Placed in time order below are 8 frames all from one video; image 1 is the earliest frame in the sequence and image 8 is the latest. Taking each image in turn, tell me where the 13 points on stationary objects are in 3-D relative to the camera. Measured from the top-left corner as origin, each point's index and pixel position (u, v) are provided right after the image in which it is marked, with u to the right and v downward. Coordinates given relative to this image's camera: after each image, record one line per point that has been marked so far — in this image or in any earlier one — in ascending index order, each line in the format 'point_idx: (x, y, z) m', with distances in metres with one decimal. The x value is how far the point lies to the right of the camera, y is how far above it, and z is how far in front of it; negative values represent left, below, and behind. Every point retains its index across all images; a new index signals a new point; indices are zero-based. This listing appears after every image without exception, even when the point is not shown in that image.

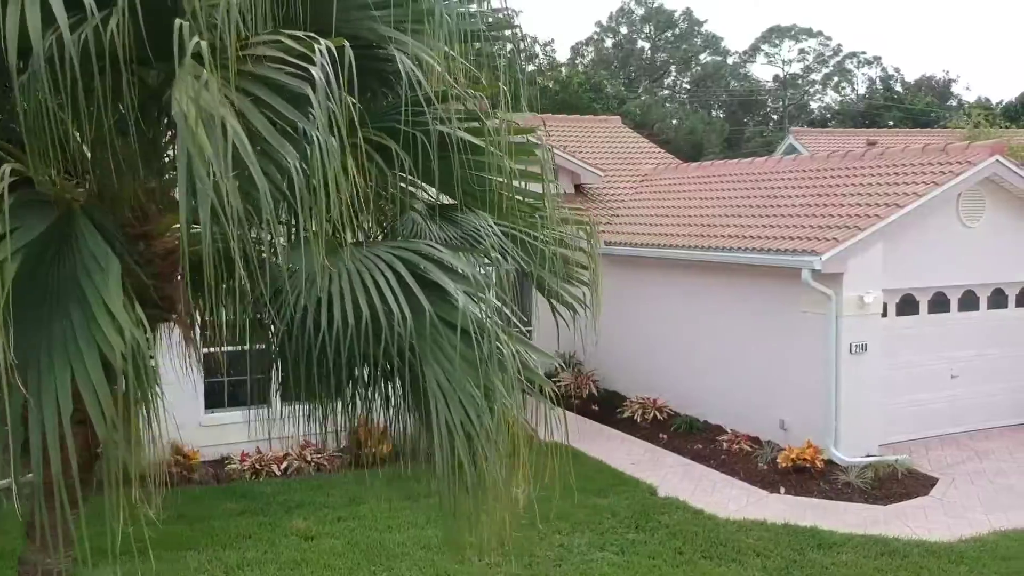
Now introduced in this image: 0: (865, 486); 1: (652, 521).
0: (+4.1, -2.3, +10.1) m
1: (+1.4, -2.4, +9.0) m
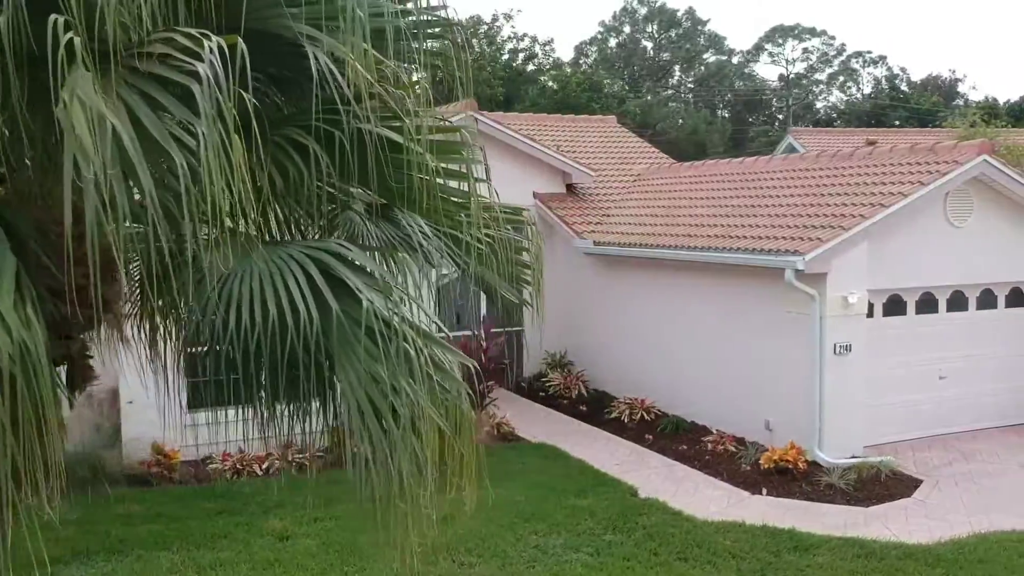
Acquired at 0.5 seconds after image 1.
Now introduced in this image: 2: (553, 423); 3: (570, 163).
0: (+3.9, -2.3, +10.1) m
1: (+1.2, -2.4, +9.0) m
2: (+0.6, -2.1, +13.4) m
3: (+1.1, +2.4, +16.9) m
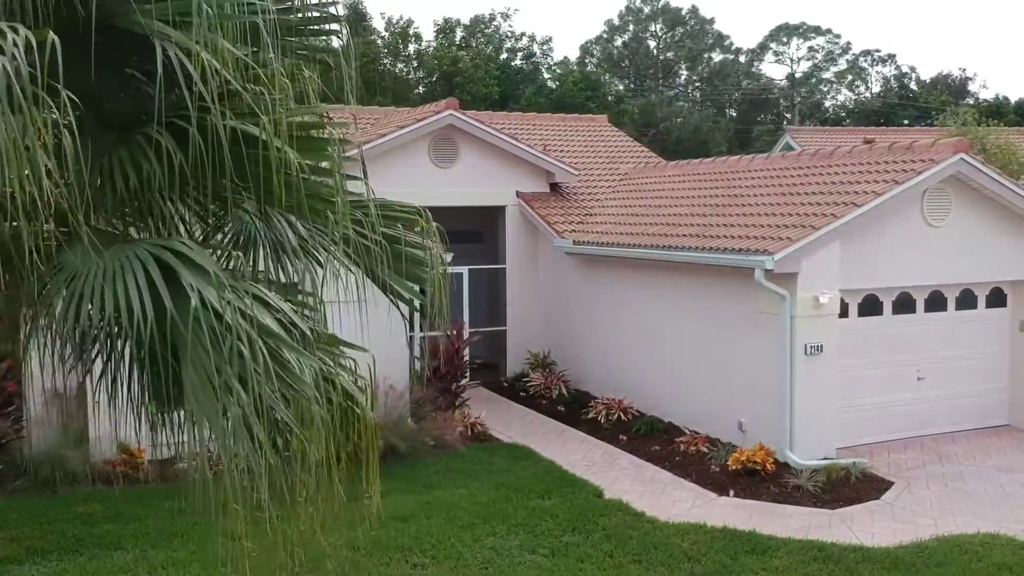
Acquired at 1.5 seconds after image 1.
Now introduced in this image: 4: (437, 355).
0: (+3.5, -2.3, +10.0) m
1: (+0.8, -2.4, +8.9) m
2: (+0.3, -2.1, +13.4) m
3: (+0.8, +2.4, +16.8) m
4: (-1.1, -1.0, +12.6) m
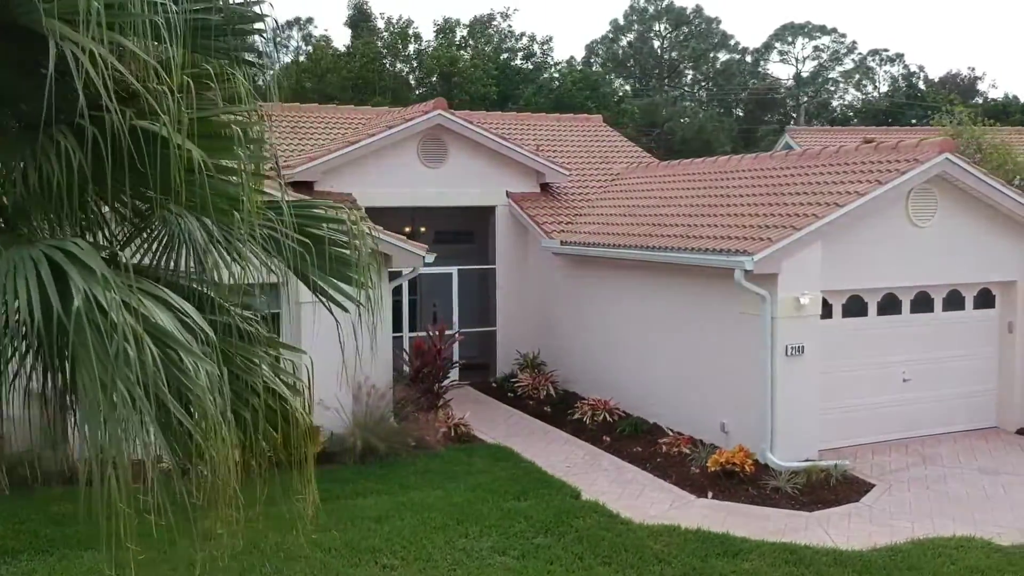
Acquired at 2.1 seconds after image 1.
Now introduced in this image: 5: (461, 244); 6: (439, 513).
0: (+3.2, -2.3, +9.9) m
1: (+0.5, -2.4, +8.9) m
2: (0.0, -2.1, +13.4) m
3: (+0.6, +2.4, +16.8) m
4: (-1.4, -1.0, +12.6) m
5: (-1.0, +0.9, +18.3) m
6: (-0.8, -2.4, +9.2) m
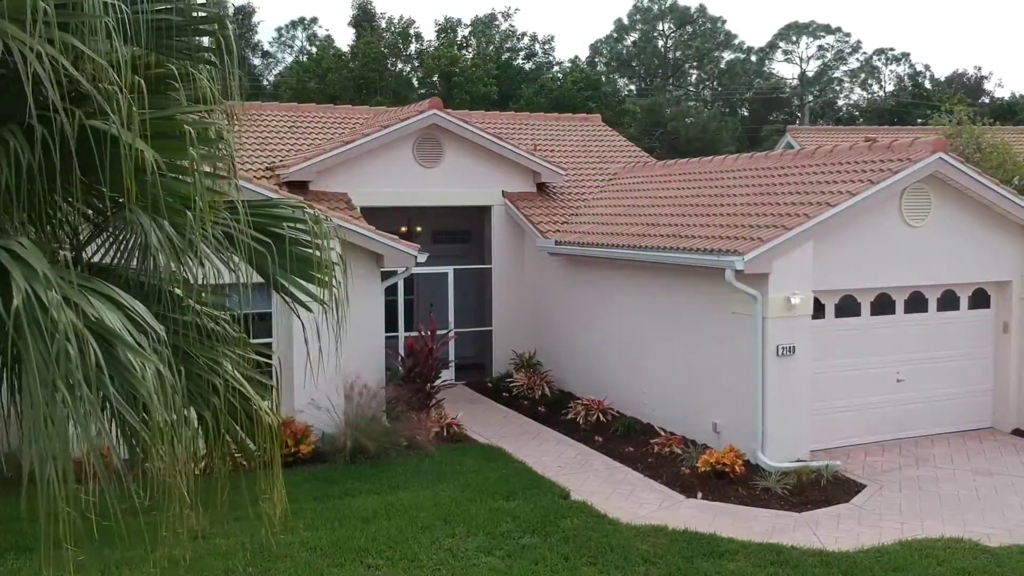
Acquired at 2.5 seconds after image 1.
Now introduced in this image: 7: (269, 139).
0: (+3.1, -2.3, +9.9) m
1: (+0.4, -2.4, +8.9) m
2: (-0.1, -2.1, +13.3) m
3: (+0.5, +2.4, +16.8) m
4: (-1.5, -1.0, +12.6) m
5: (-1.1, +0.9, +18.3) m
6: (-0.9, -2.4, +9.2) m
7: (-4.8, +2.9, +17.2) m
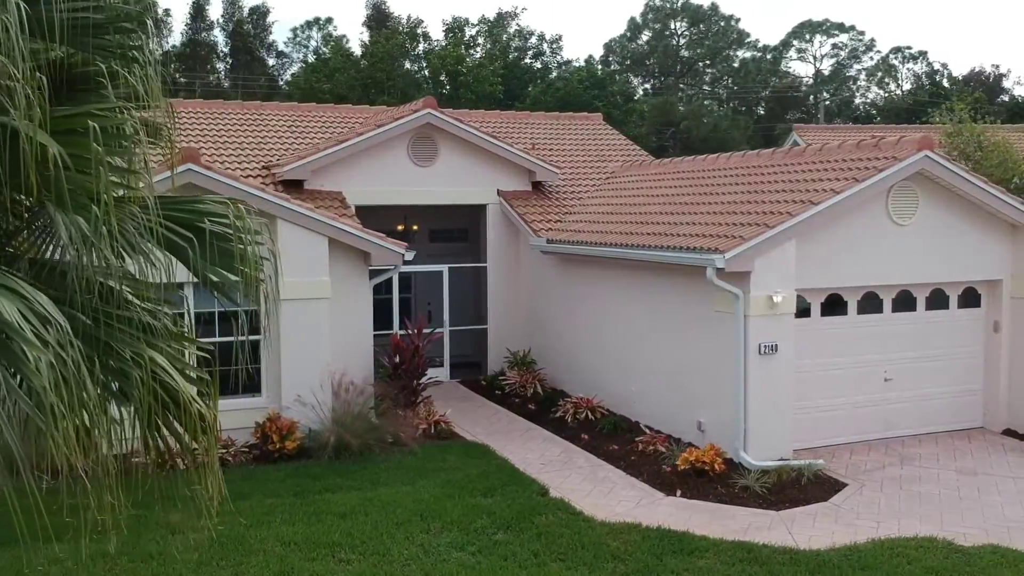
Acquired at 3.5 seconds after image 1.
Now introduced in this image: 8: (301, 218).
0: (+2.8, -2.3, +9.9) m
1: (+0.1, -2.4, +8.9) m
2: (-0.2, -2.1, +13.4) m
3: (+0.4, +2.4, +16.8) m
4: (-1.6, -0.9, +12.6) m
5: (-1.2, +1.0, +18.3) m
6: (-1.2, -2.3, +9.2) m
7: (-4.9, +3.0, +17.4) m
8: (-2.8, +0.9, +11.6) m
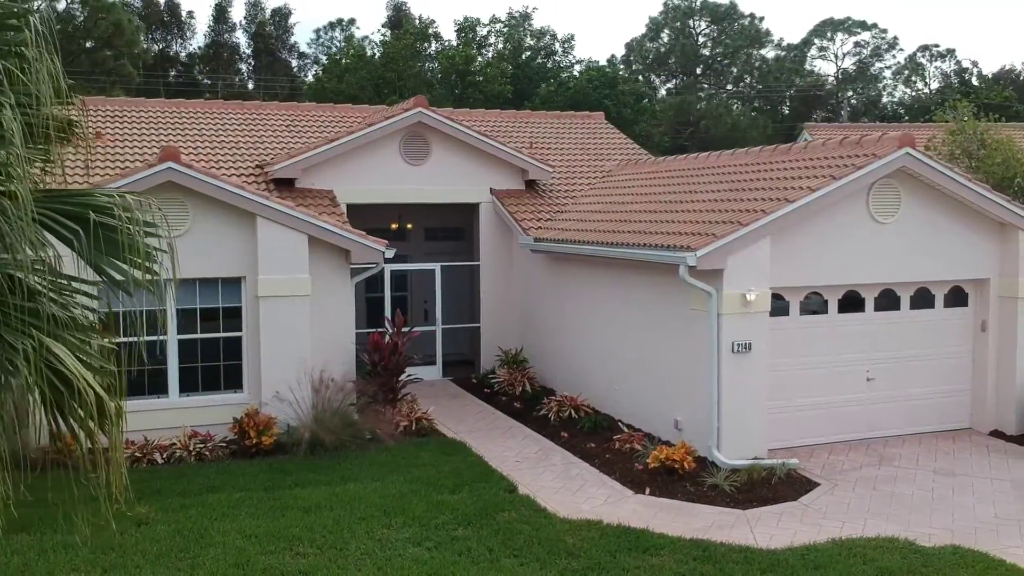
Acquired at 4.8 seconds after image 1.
0: (+2.5, -2.3, +9.8) m
1: (-0.3, -2.3, +8.9) m
2: (-0.5, -2.0, +13.4) m
3: (+0.3, +2.4, +16.8) m
4: (-1.9, -0.9, +12.7) m
5: (-1.3, +1.0, +18.4) m
6: (-1.5, -2.3, +9.3) m
7: (-5.0, +3.0, +17.5) m
8: (-3.1, +1.0, +11.7) m
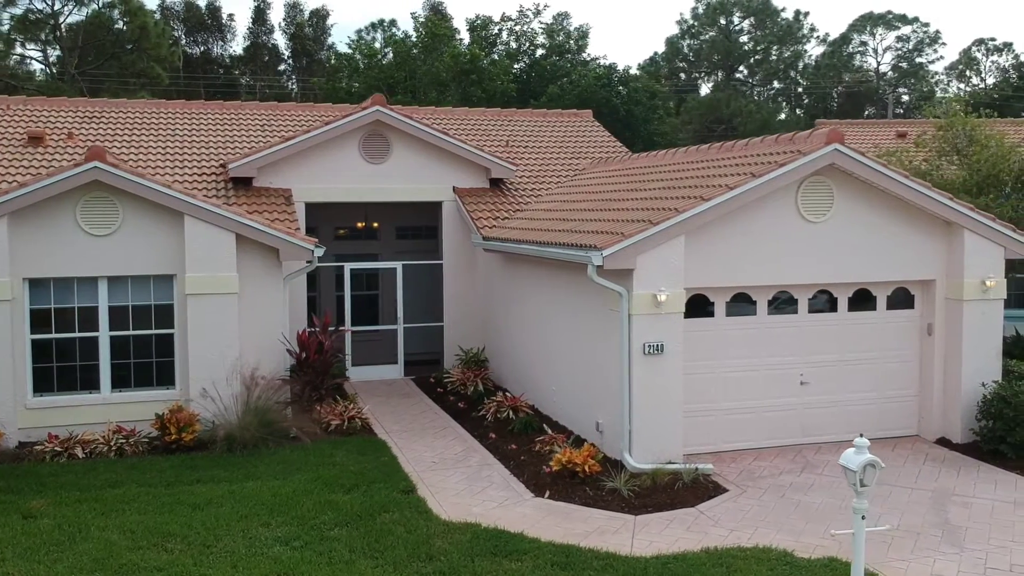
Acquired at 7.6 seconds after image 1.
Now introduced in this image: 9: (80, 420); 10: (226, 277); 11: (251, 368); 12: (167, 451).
0: (+1.3, -2.3, +9.6) m
1: (-1.5, -2.3, +8.9) m
2: (-1.4, -2.0, +13.4) m
3: (-0.5, +2.5, +16.7) m
4: (-2.9, -0.9, +12.8) m
5: (-1.9, +1.0, +18.4) m
6: (-2.7, -2.3, +9.3) m
7: (-5.7, +3.1, +17.7) m
8: (-4.1, +1.0, +11.8) m
9: (-5.9, -1.8, +11.9) m
10: (-3.9, +0.1, +12.0) m
11: (-3.7, -1.1, +12.3) m
12: (-4.5, -2.1, +11.3) m
